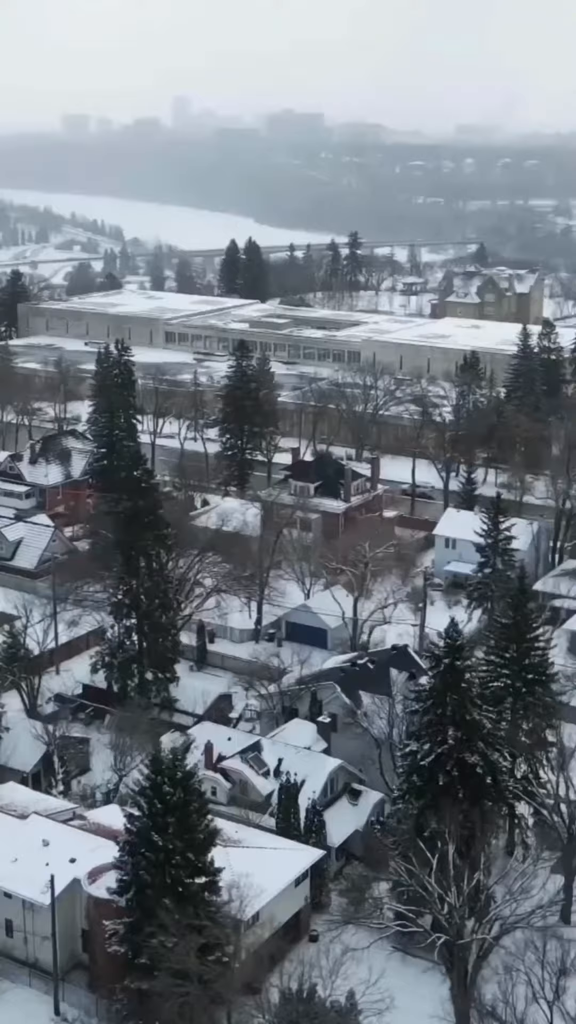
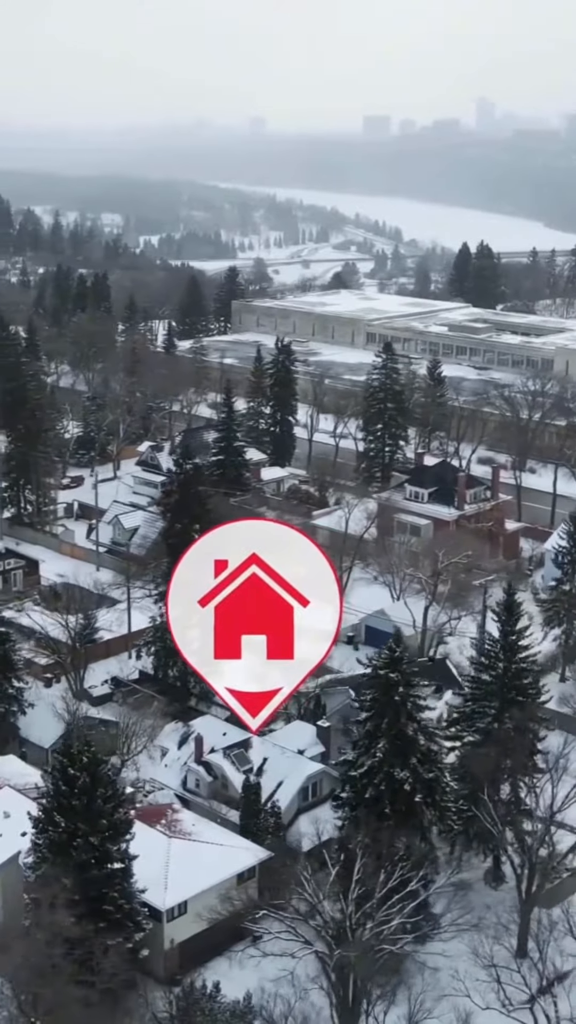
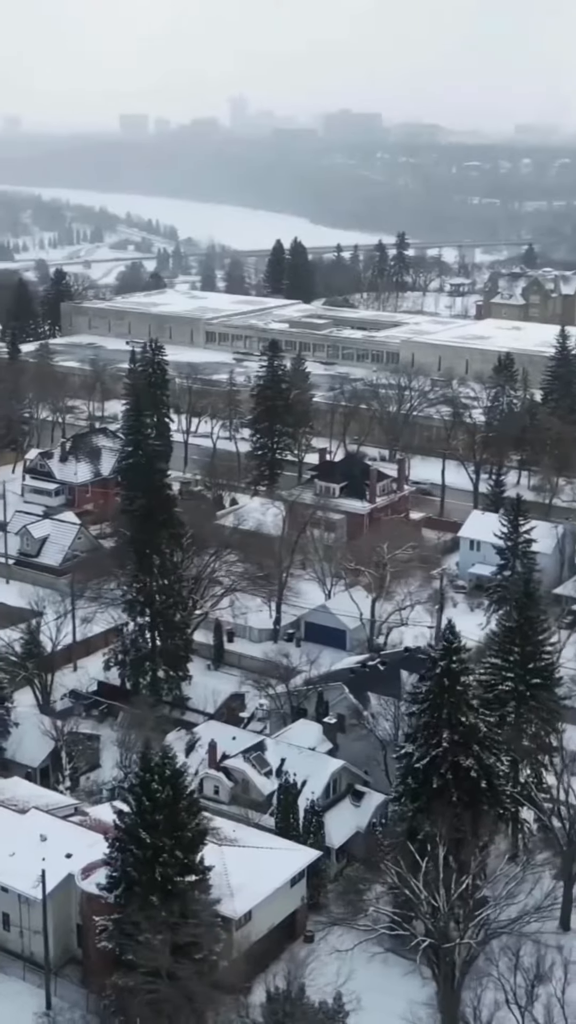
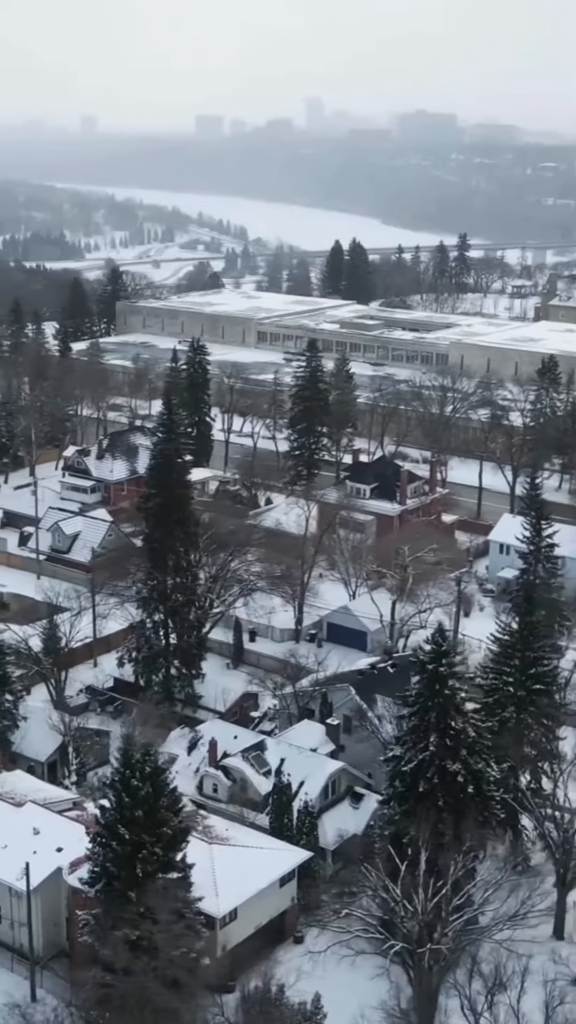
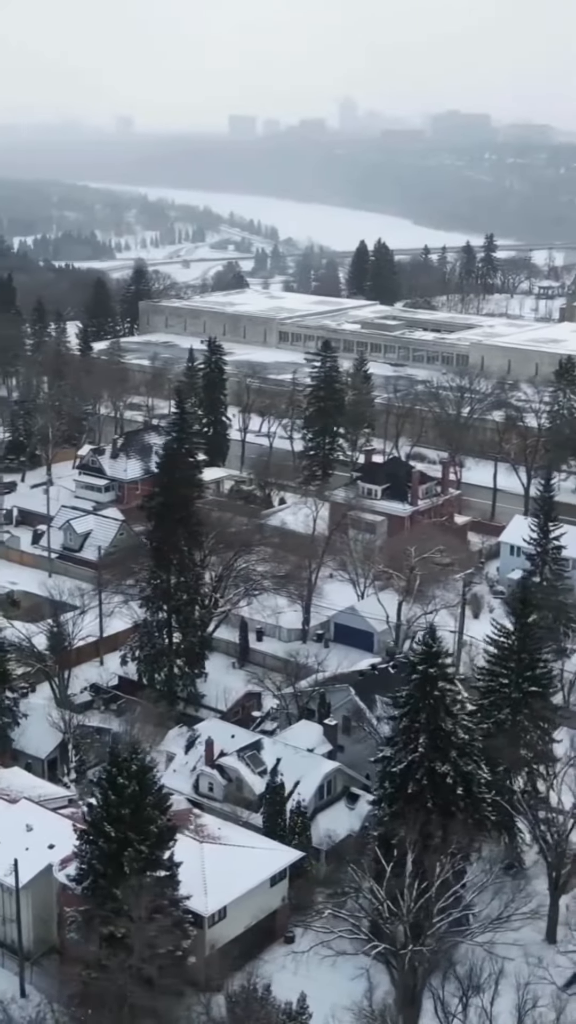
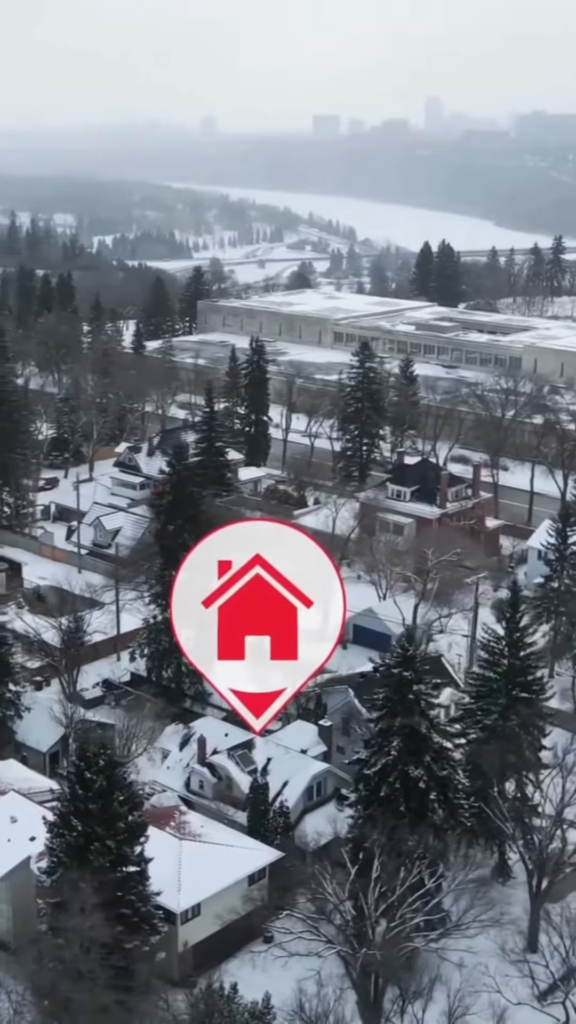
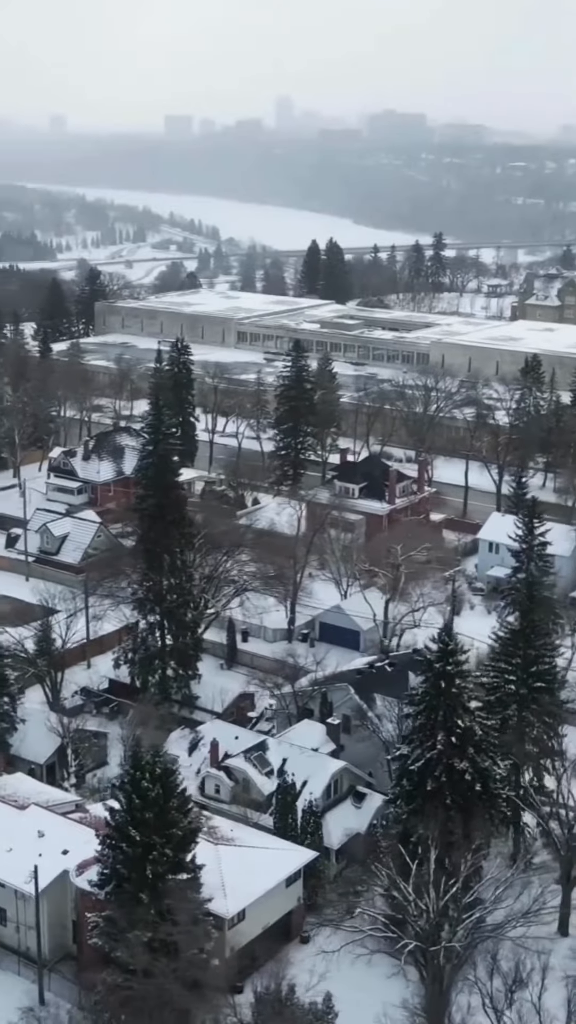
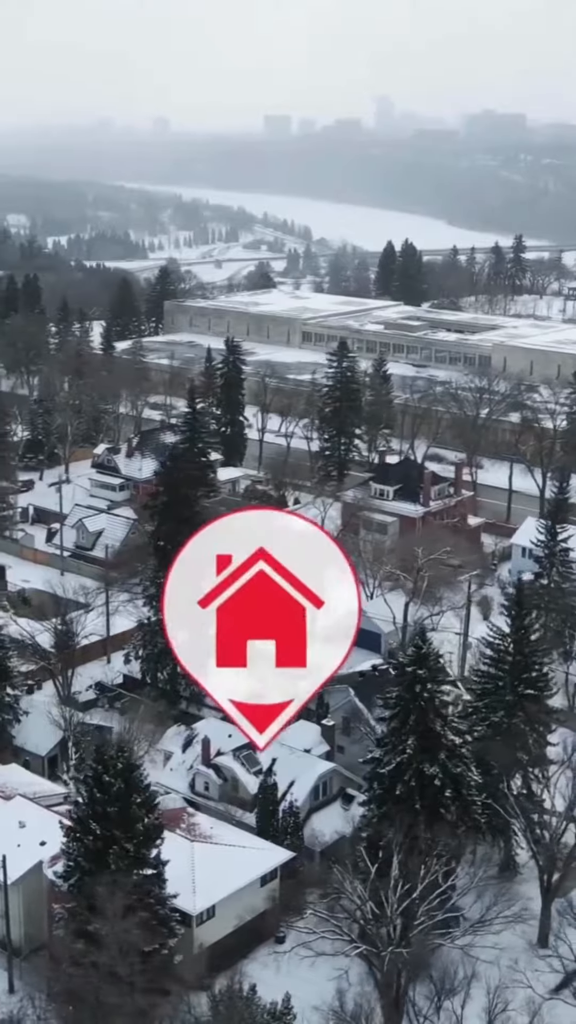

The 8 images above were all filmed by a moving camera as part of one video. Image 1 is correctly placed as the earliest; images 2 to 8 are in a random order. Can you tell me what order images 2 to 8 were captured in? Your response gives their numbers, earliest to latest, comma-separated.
3, 7, 4, 5, 8, 6, 2
